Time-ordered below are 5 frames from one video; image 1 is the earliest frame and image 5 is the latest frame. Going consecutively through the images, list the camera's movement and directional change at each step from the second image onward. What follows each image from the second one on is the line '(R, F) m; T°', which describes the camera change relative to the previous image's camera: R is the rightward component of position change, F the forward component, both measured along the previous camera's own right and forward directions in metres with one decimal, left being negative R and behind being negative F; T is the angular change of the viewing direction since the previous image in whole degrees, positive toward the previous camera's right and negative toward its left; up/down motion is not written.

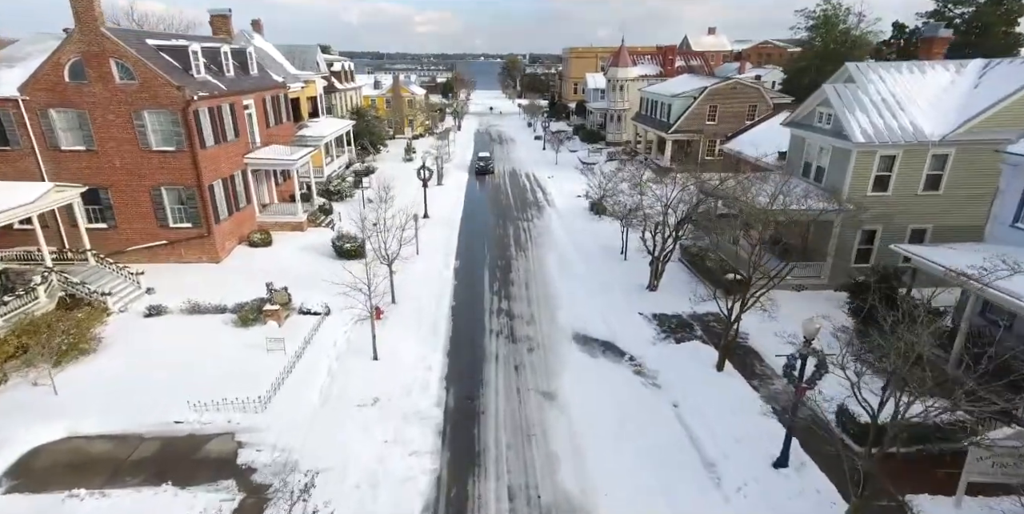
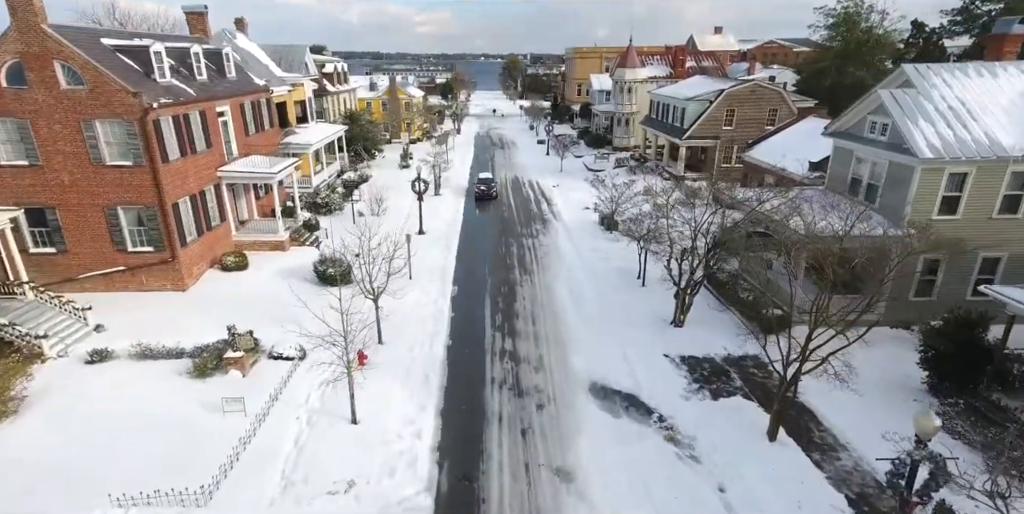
(-0.1, +2.6) m; 0°
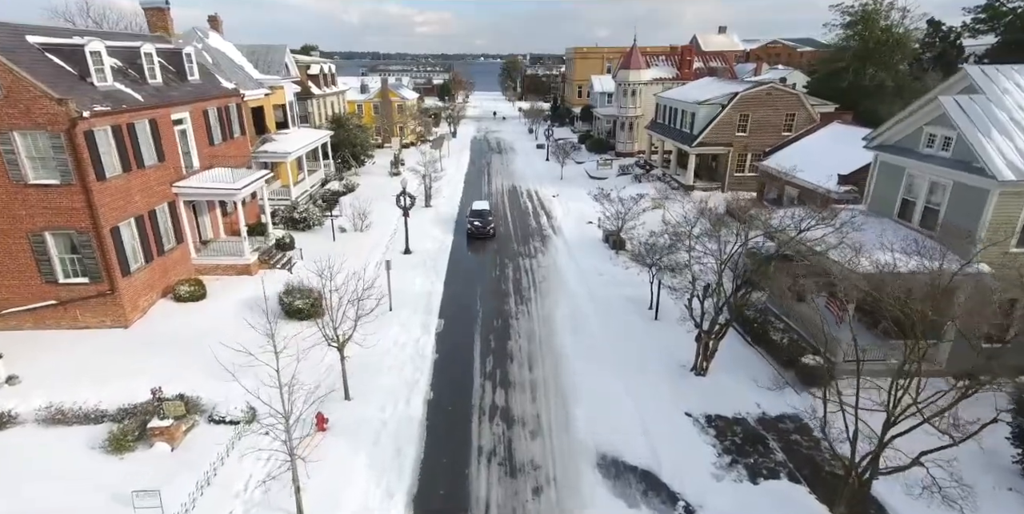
(+0.2, +2.6) m; 0°
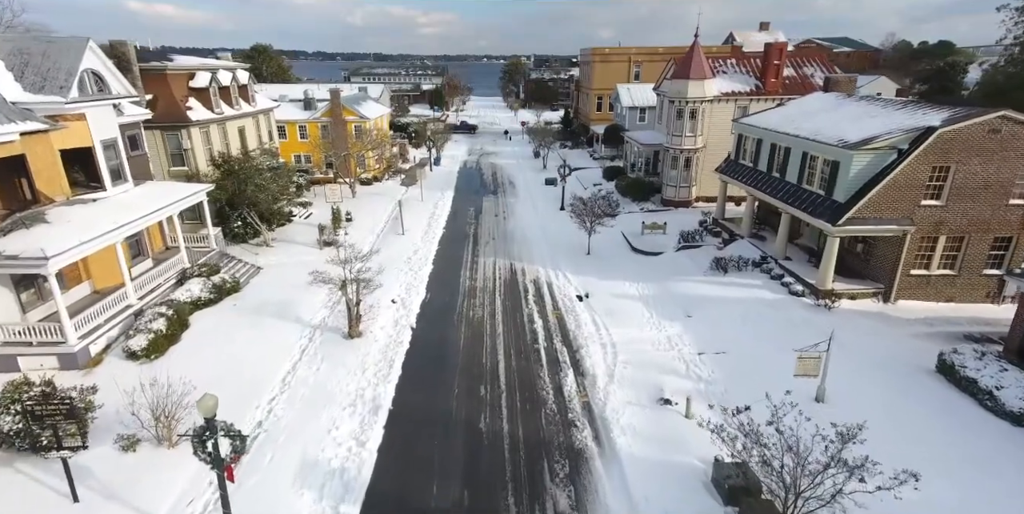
(+0.2, +15.4) m; 0°
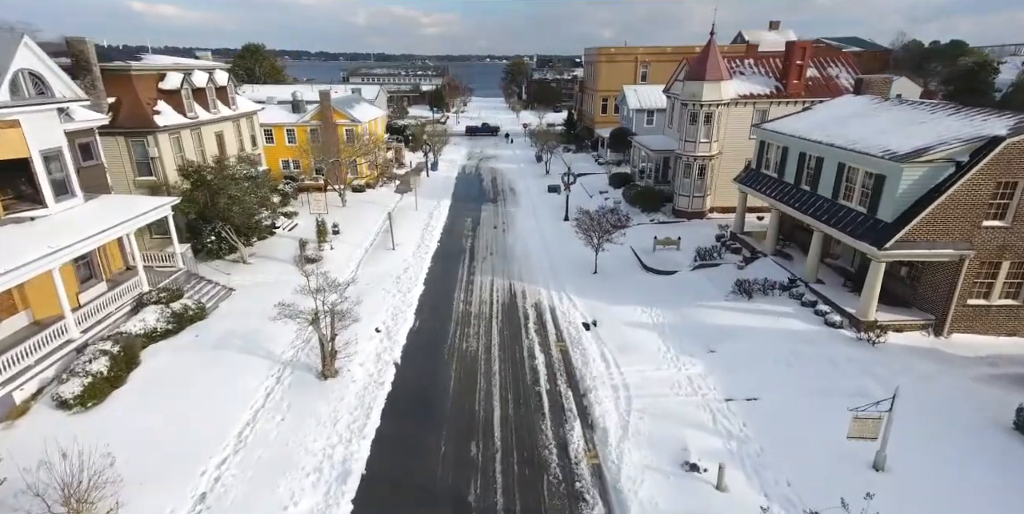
(+0.1, +2.4) m; 0°
